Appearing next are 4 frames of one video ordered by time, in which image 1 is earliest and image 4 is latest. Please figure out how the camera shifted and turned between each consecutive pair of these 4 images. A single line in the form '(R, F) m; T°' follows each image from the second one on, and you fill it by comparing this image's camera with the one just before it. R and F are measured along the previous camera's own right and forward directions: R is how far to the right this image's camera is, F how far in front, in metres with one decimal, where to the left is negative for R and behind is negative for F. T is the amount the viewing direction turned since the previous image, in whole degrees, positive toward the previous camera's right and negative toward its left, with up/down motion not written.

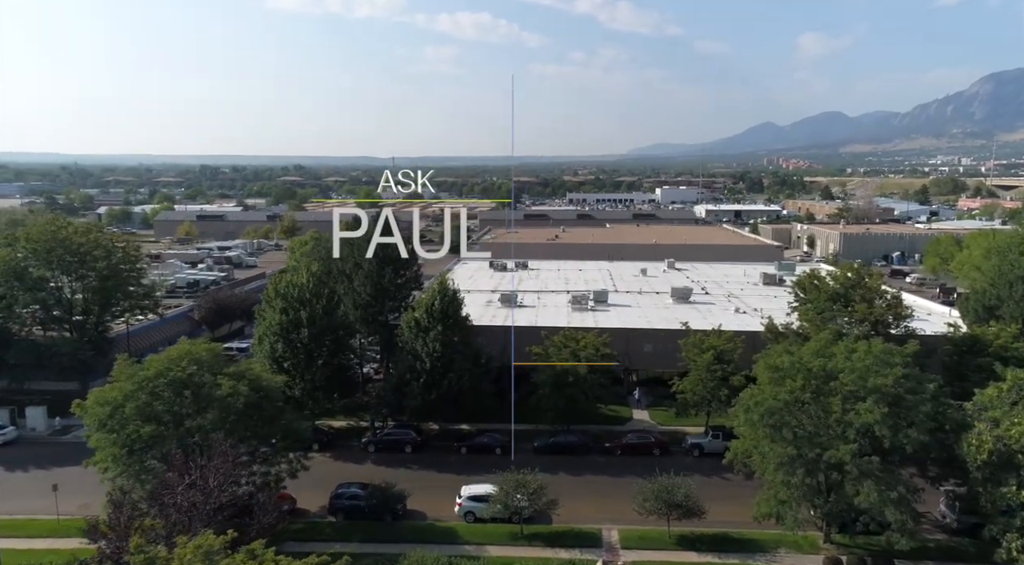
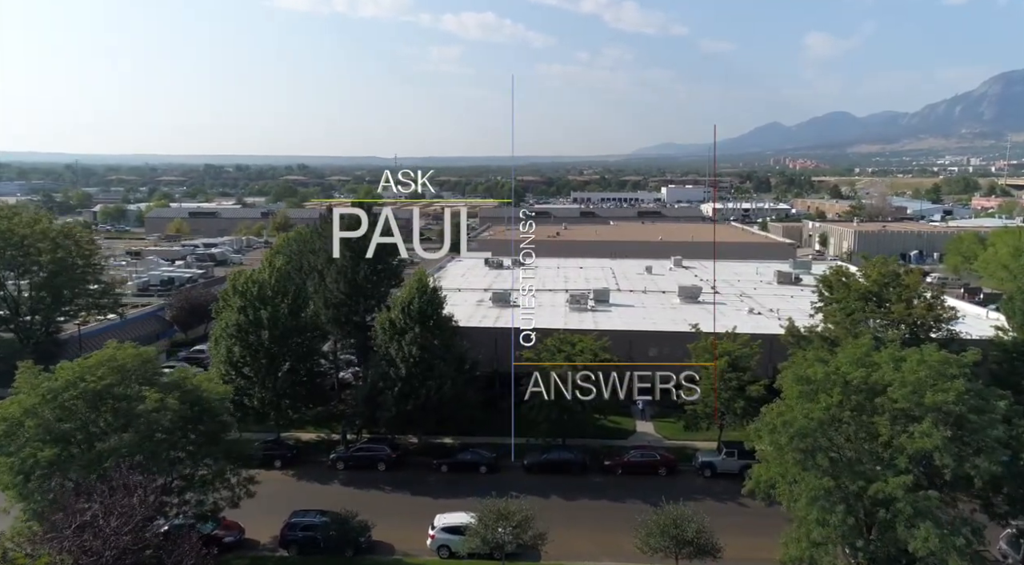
(+0.6, +2.6) m; 0°
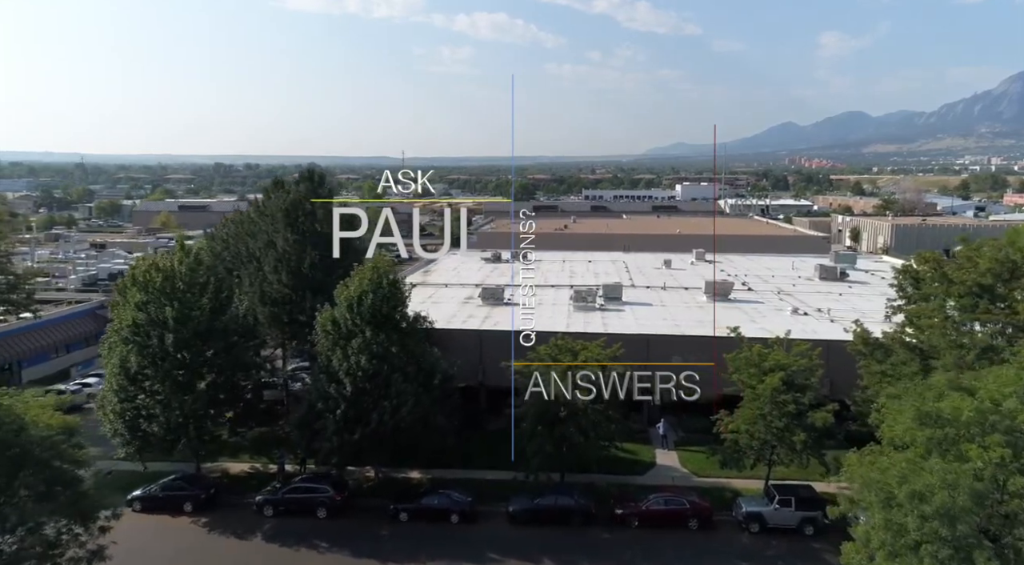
(+0.7, +4.8) m; -1°
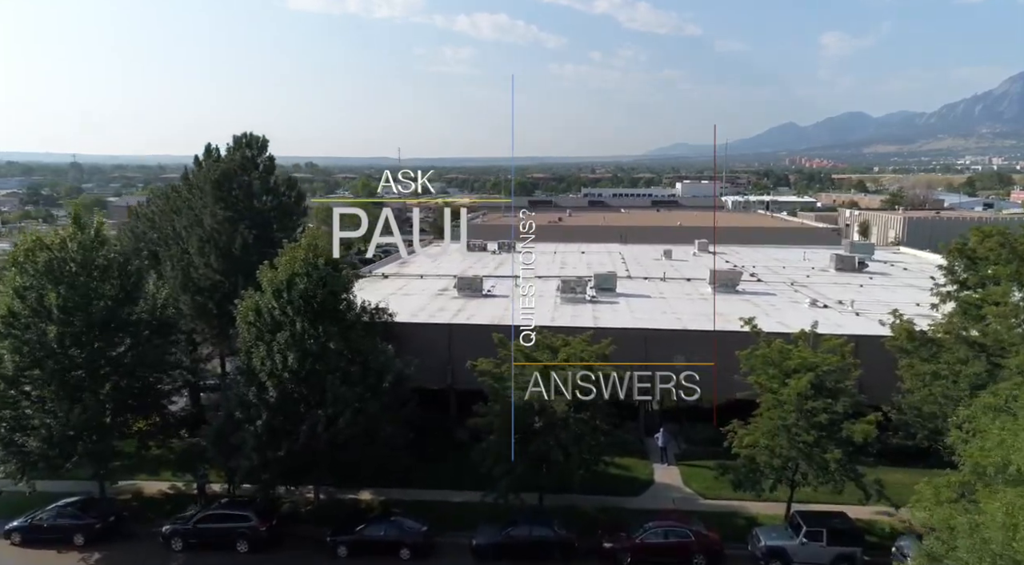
(+0.7, +2.8) m; 0°
